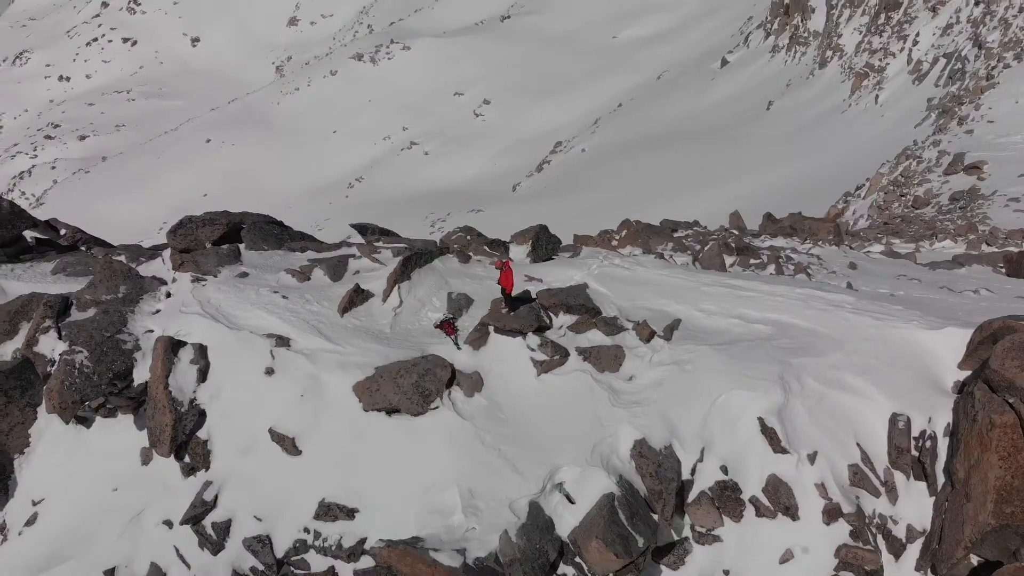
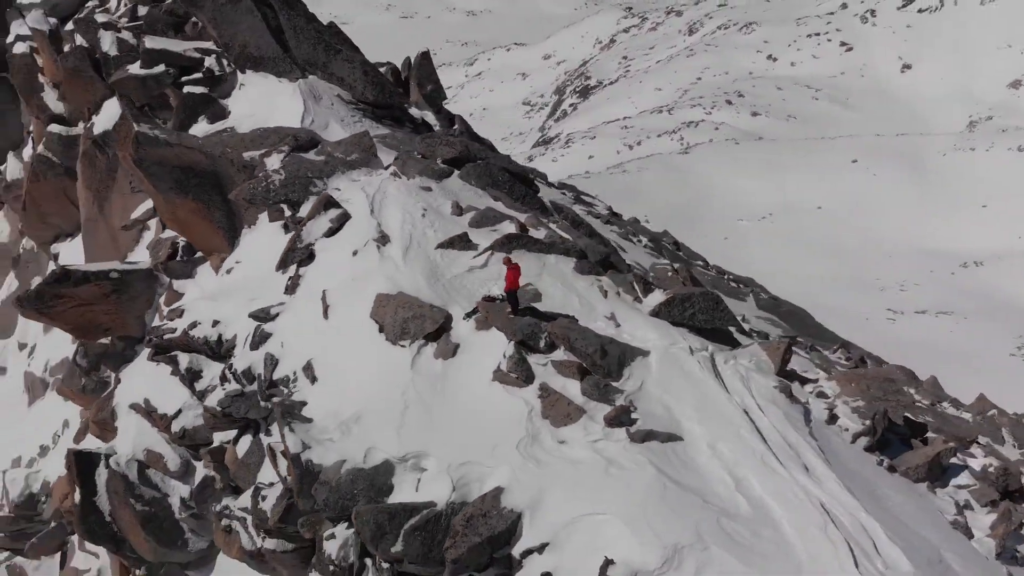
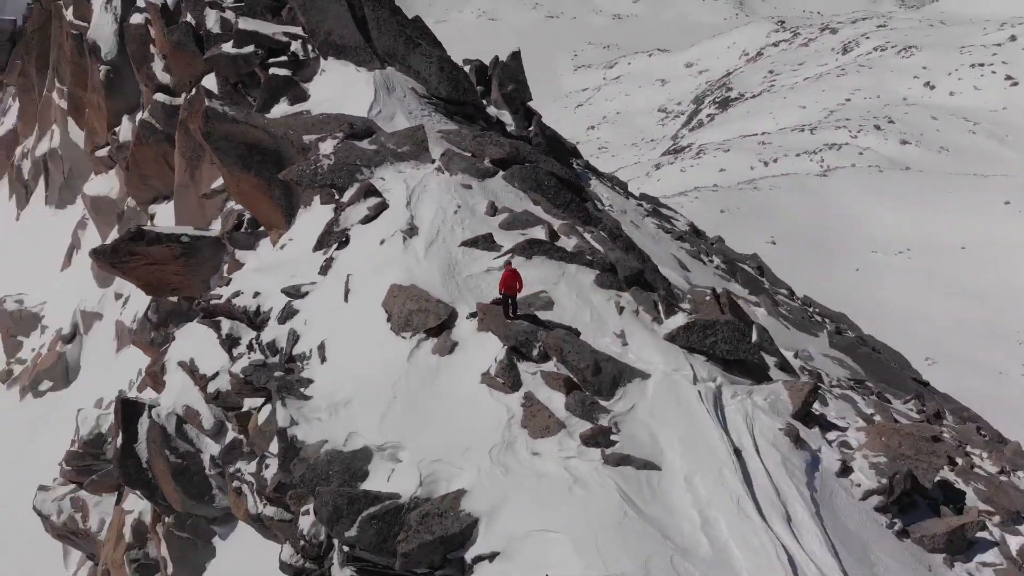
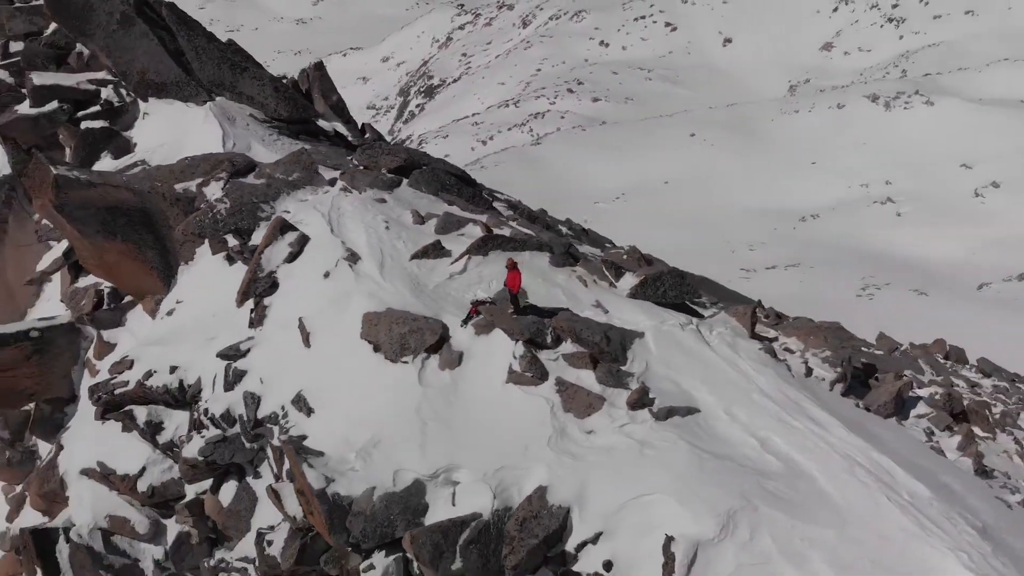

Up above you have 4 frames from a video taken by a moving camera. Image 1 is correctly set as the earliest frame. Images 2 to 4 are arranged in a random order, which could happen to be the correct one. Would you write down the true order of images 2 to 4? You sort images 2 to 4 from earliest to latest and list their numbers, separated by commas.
4, 2, 3
